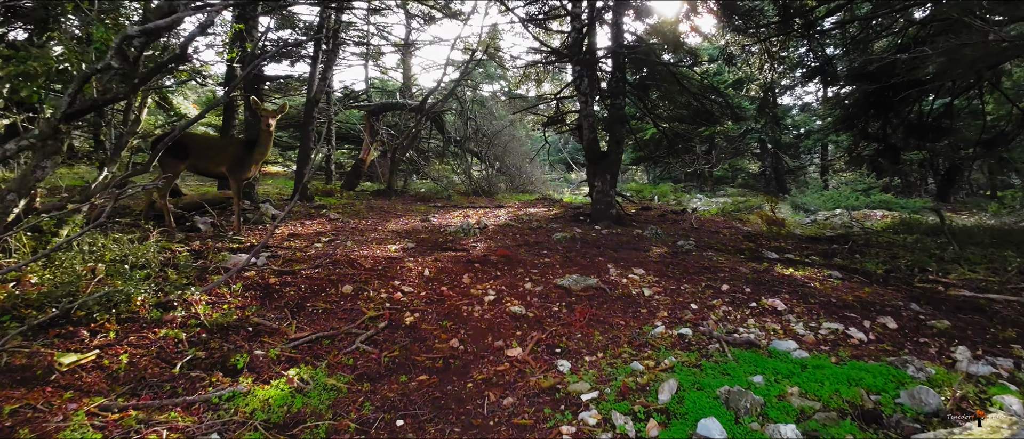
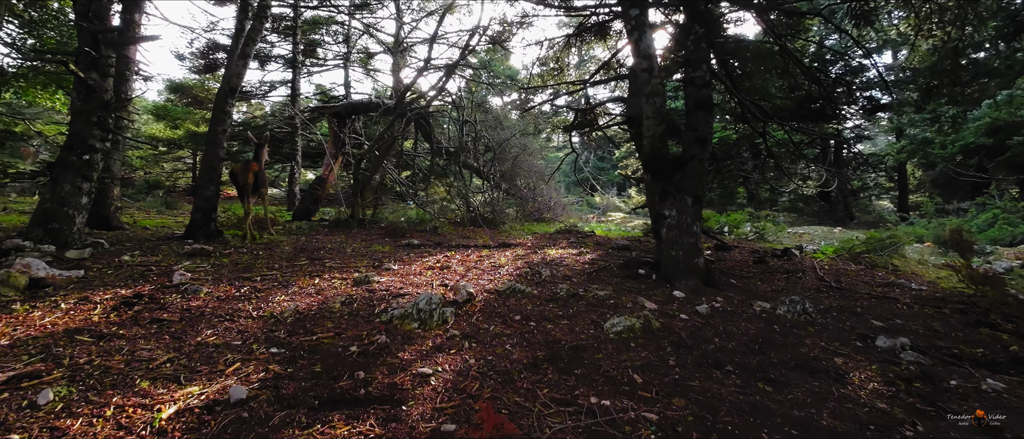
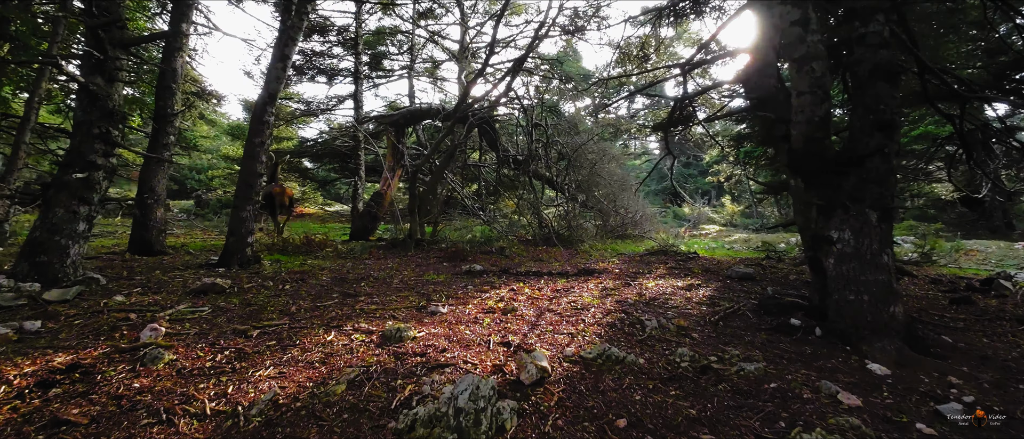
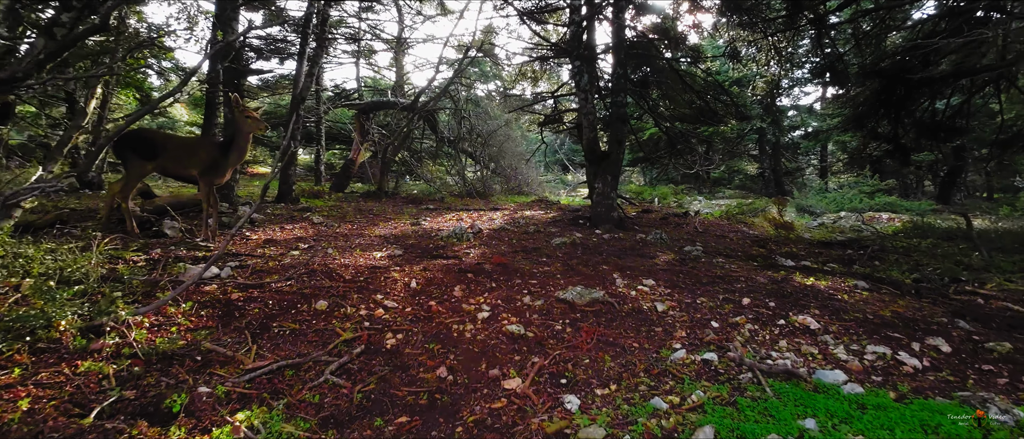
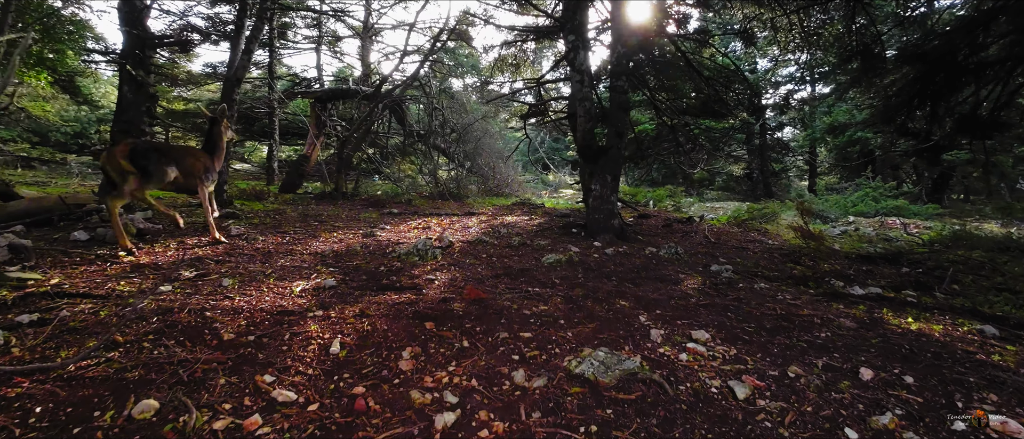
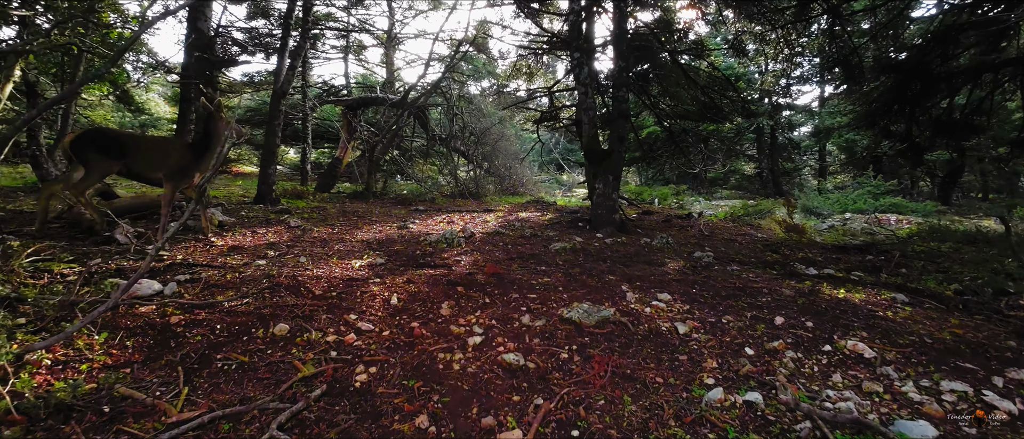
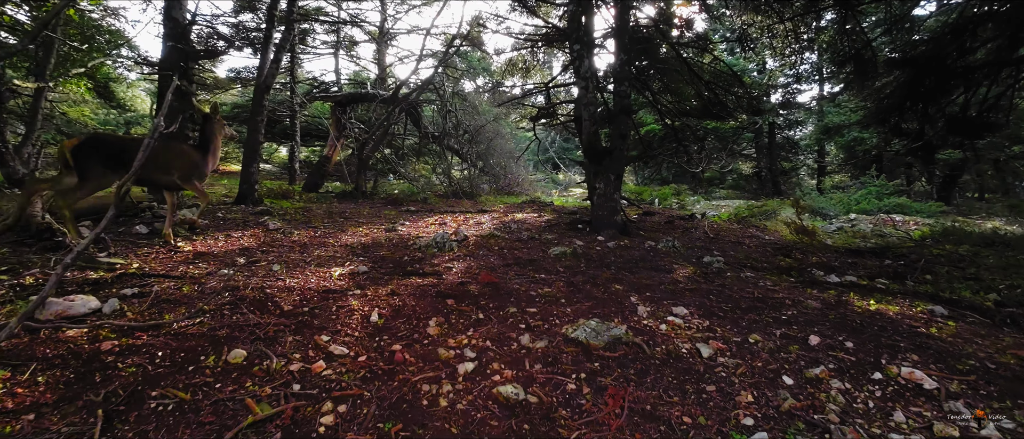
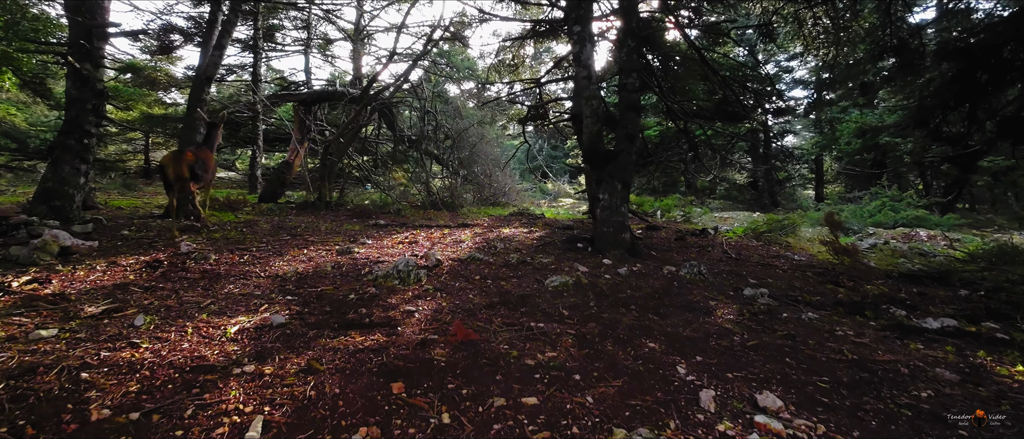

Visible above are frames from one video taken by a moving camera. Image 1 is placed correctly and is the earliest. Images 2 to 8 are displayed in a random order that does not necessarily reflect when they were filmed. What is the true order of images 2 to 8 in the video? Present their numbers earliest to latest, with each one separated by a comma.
4, 6, 7, 5, 8, 2, 3
